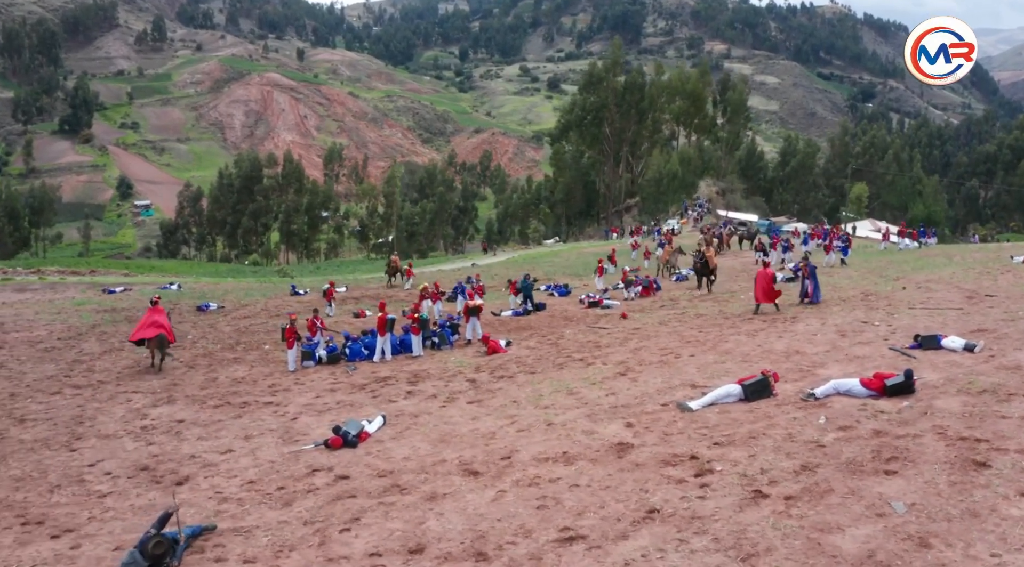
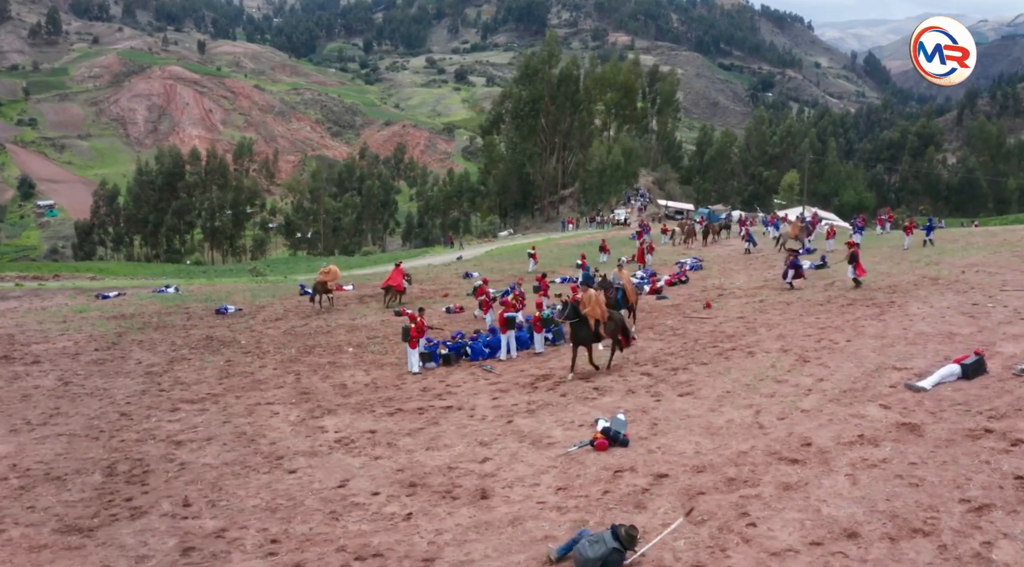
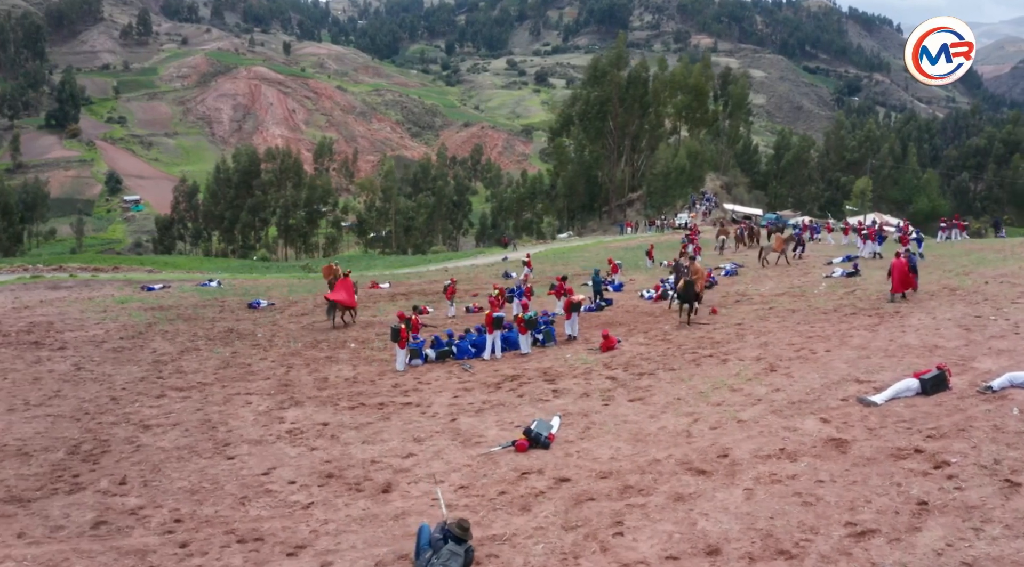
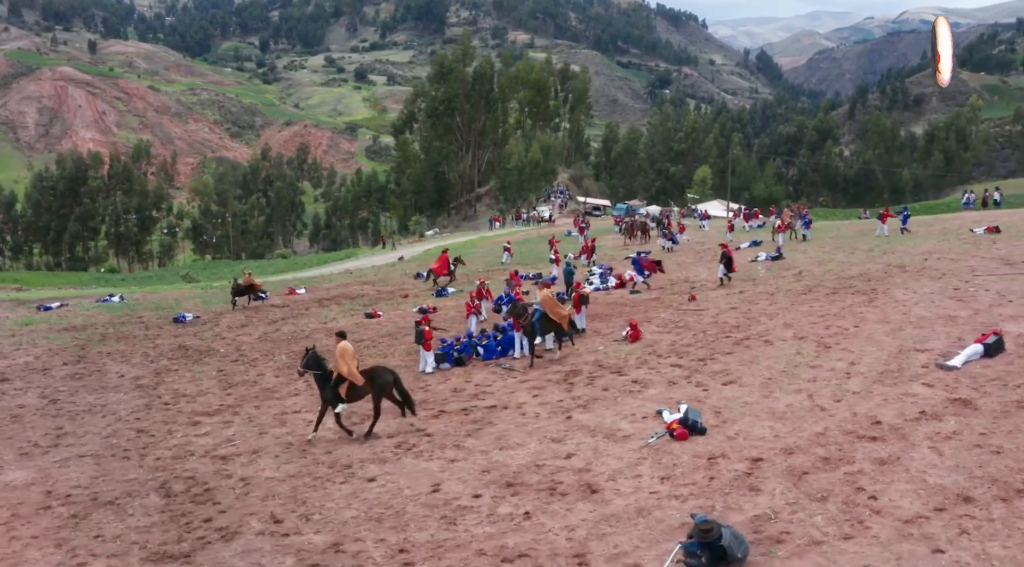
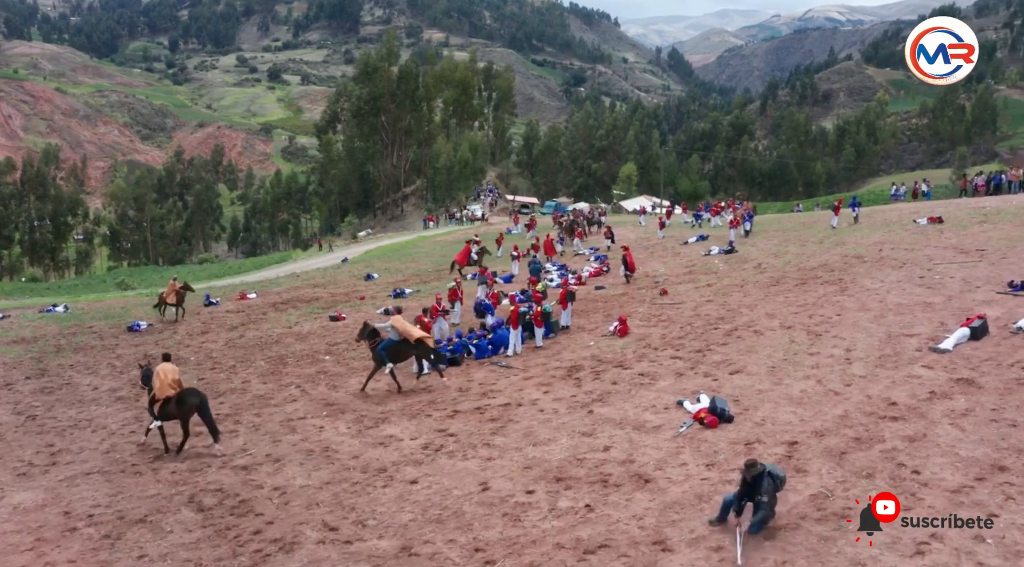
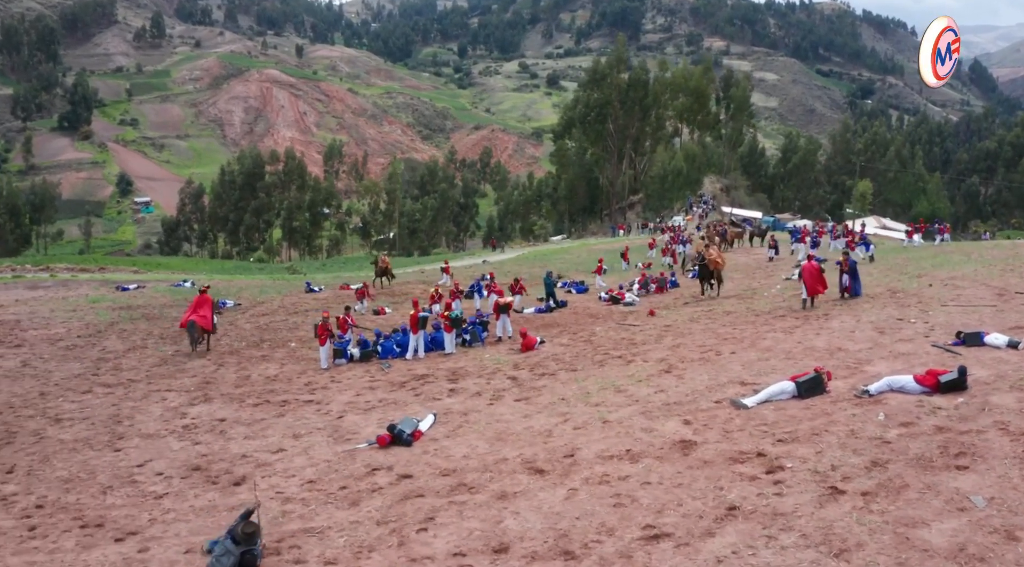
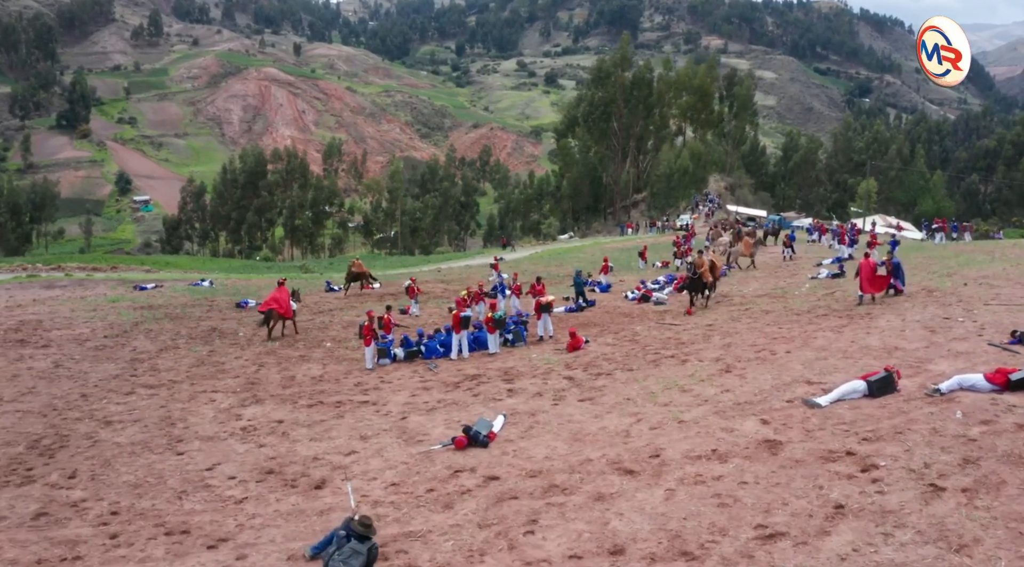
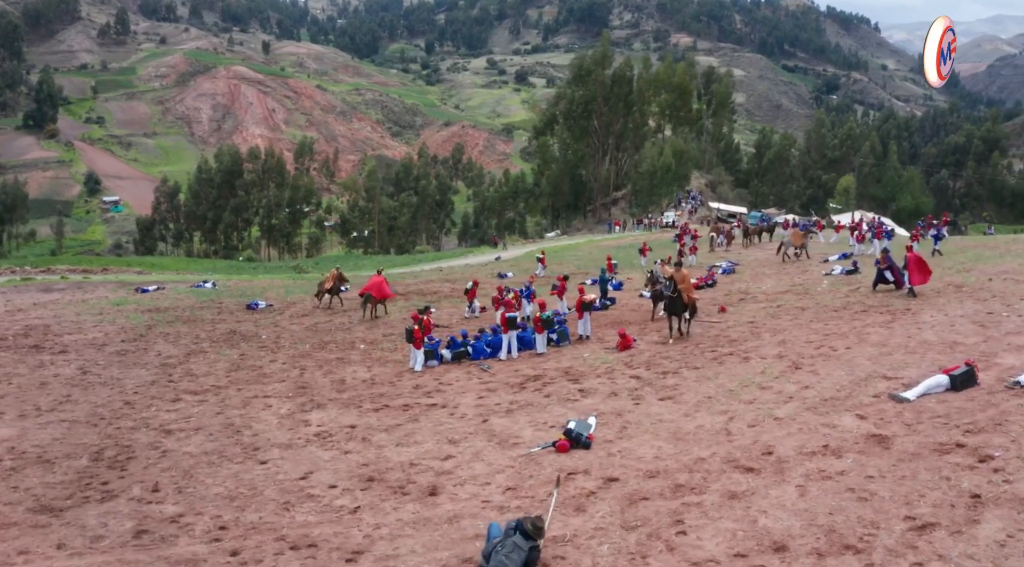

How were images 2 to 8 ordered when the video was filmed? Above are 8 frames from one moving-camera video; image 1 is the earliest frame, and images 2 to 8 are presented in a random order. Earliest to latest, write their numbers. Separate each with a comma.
6, 7, 3, 8, 2, 4, 5
